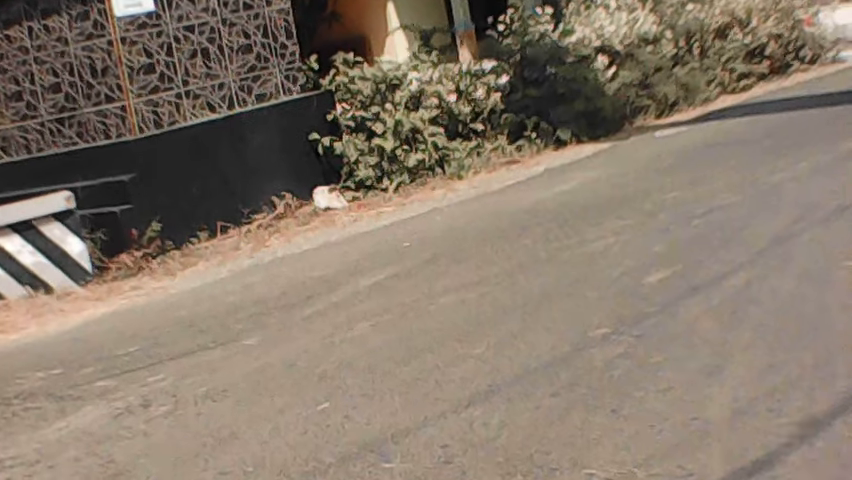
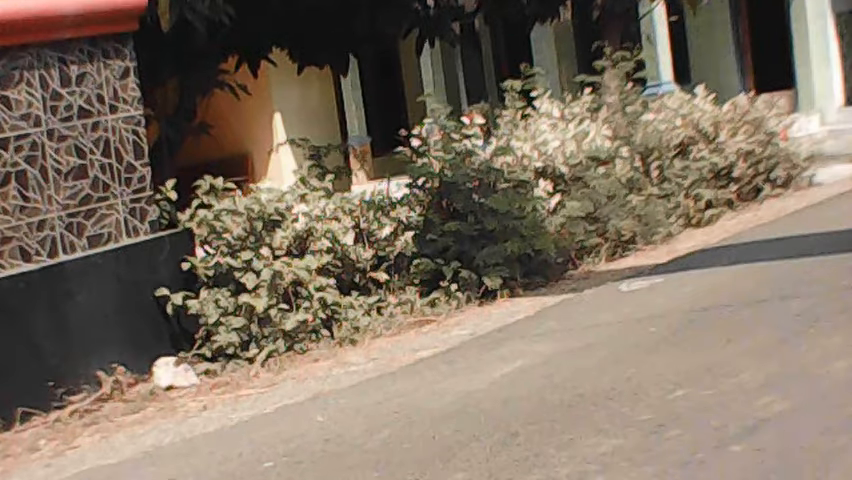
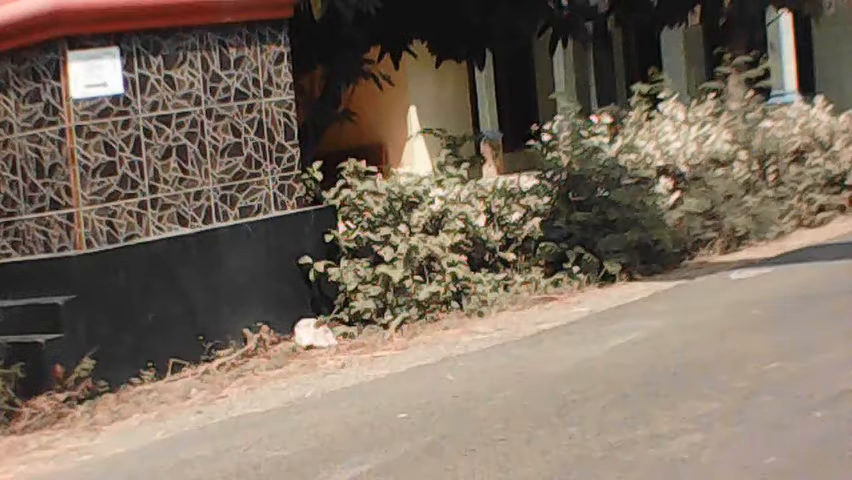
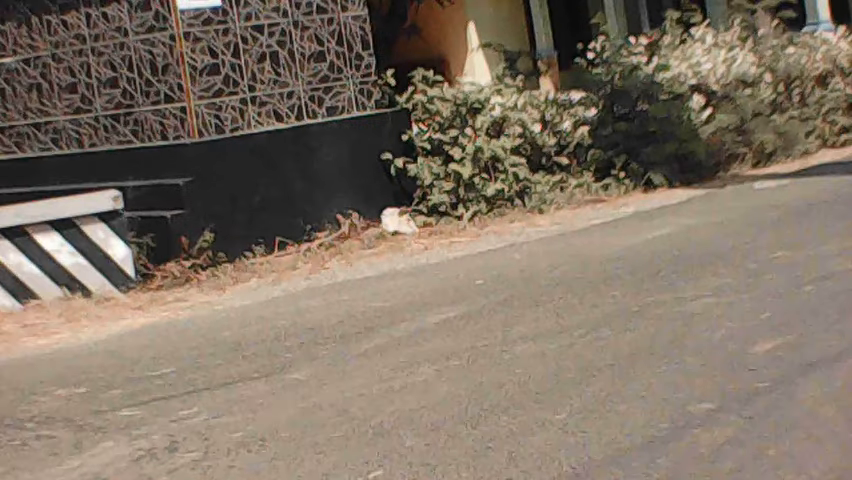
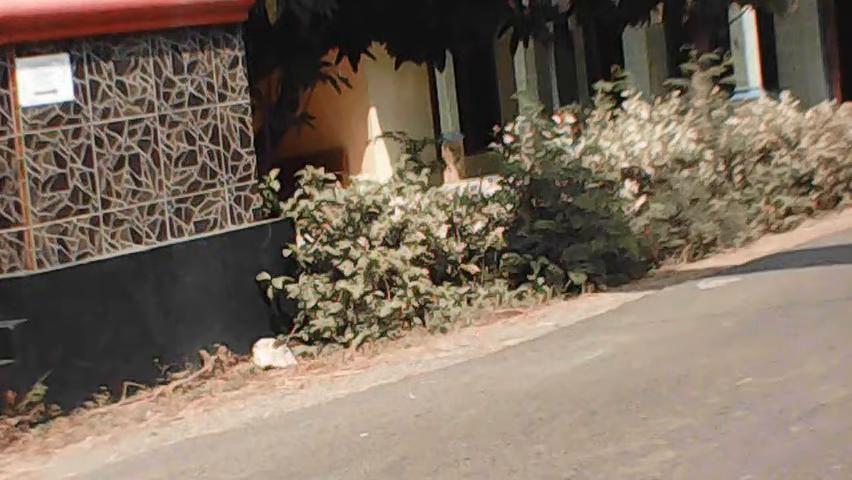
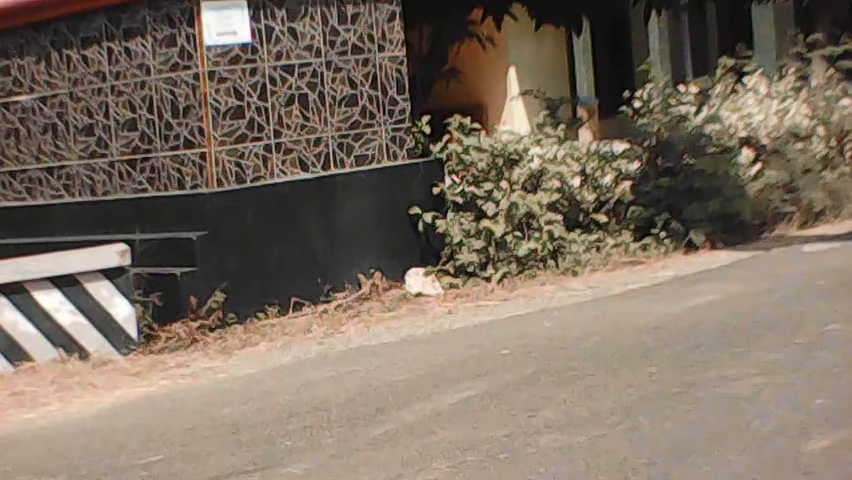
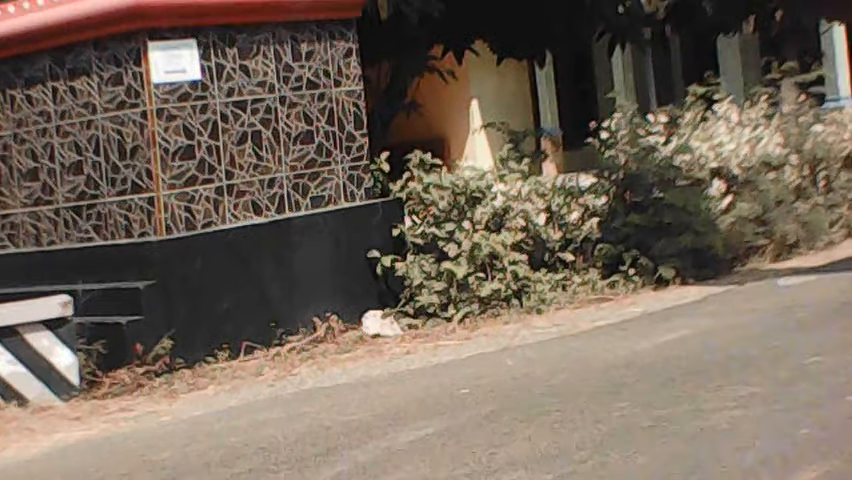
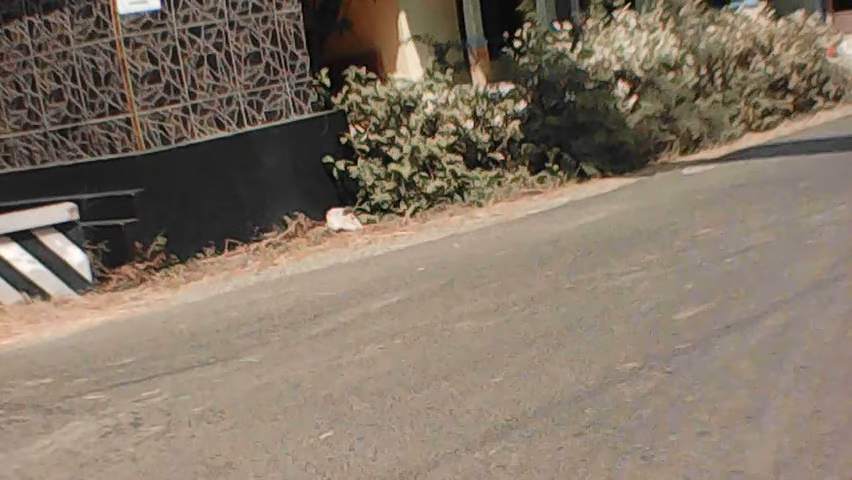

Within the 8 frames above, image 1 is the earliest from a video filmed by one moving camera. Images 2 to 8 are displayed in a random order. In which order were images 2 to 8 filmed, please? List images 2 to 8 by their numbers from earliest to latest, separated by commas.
8, 4, 6, 7, 3, 5, 2
